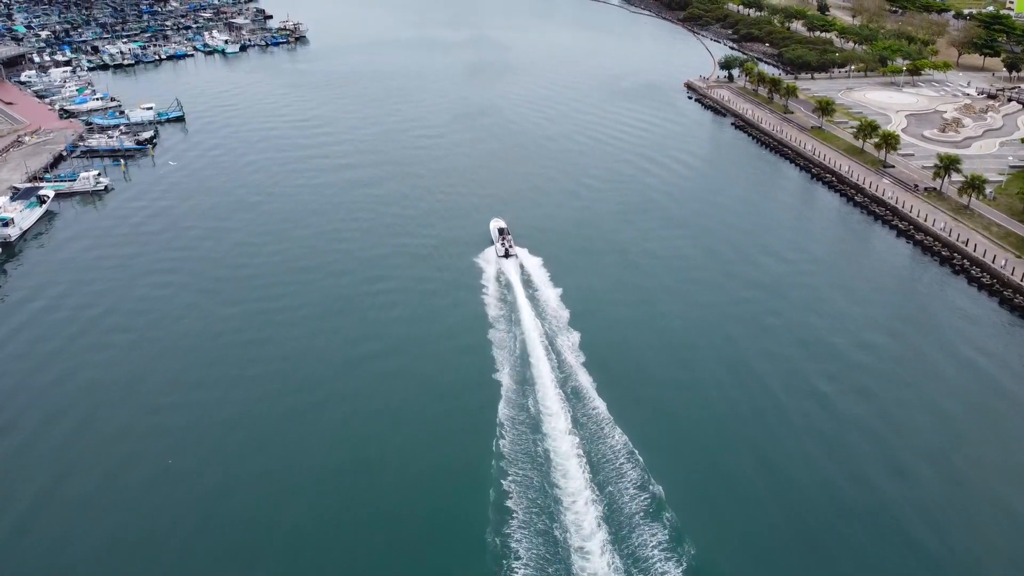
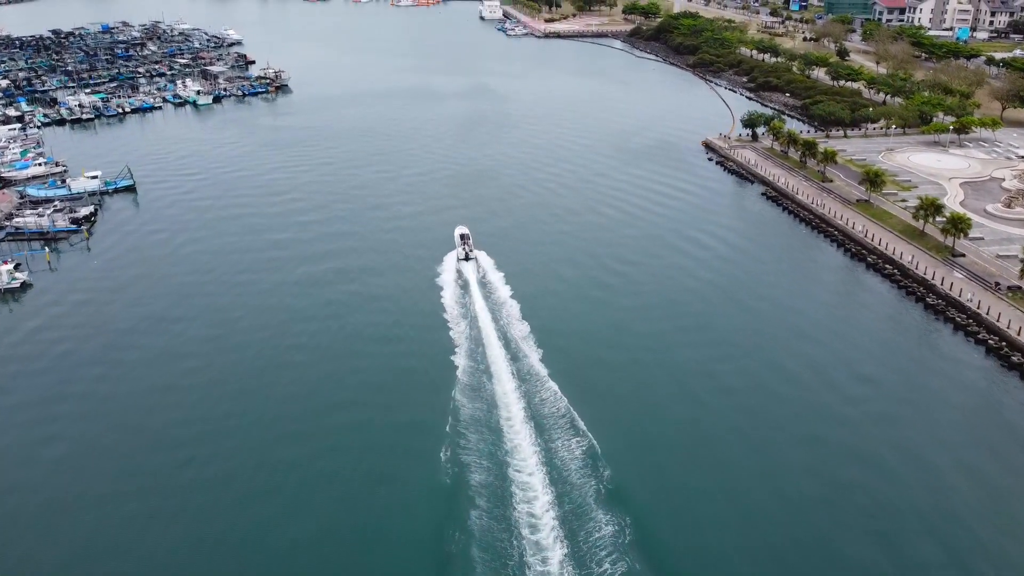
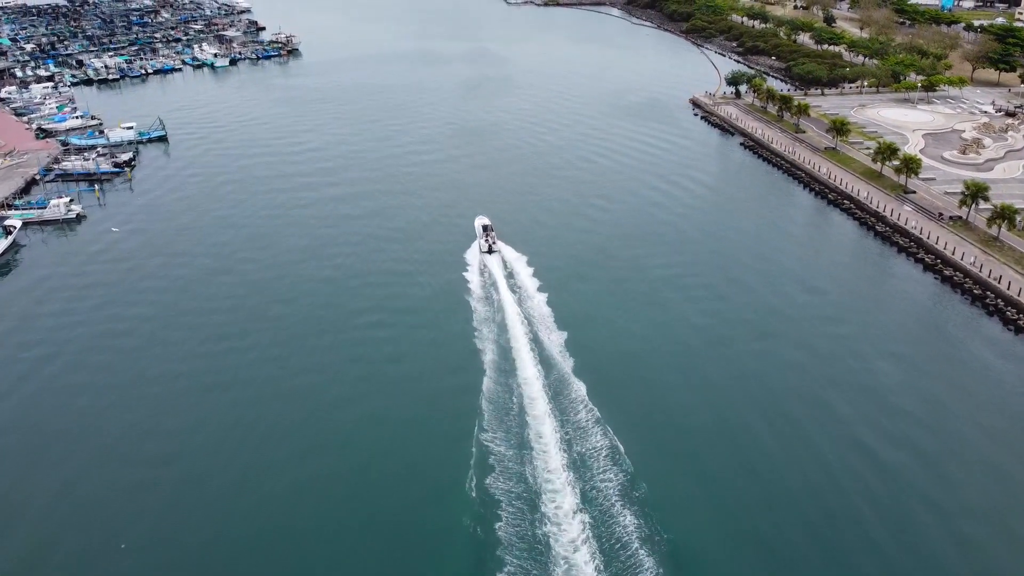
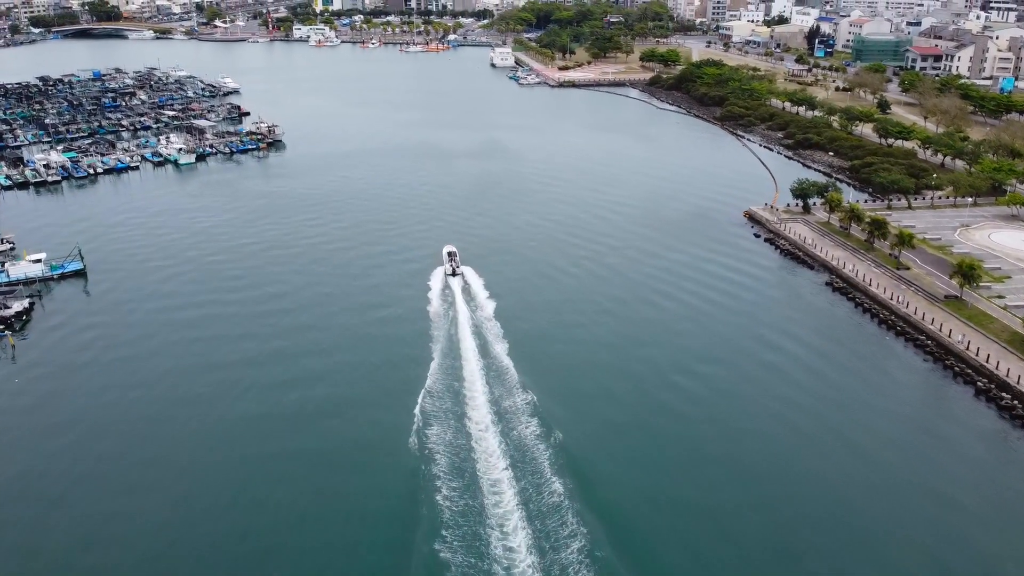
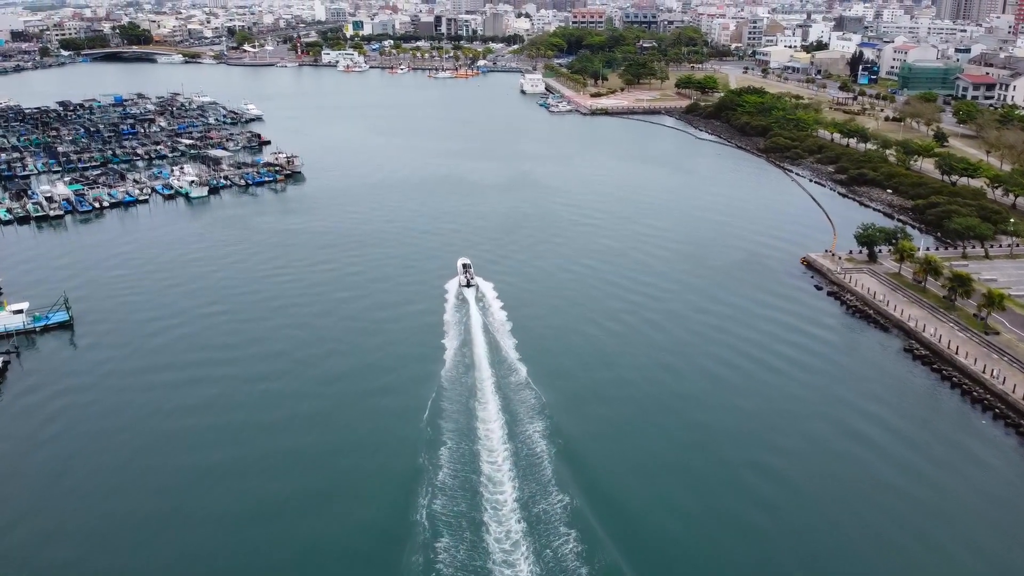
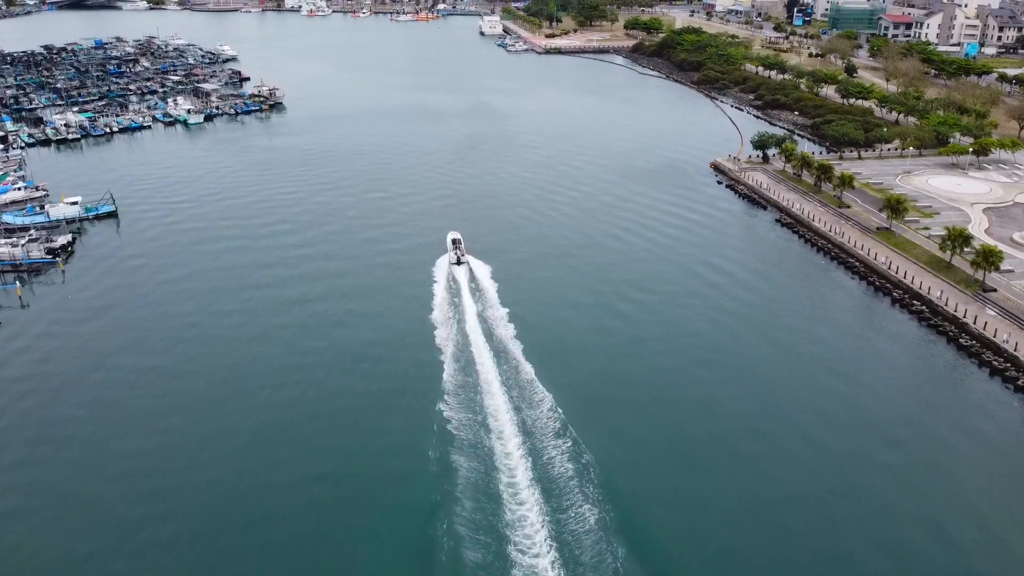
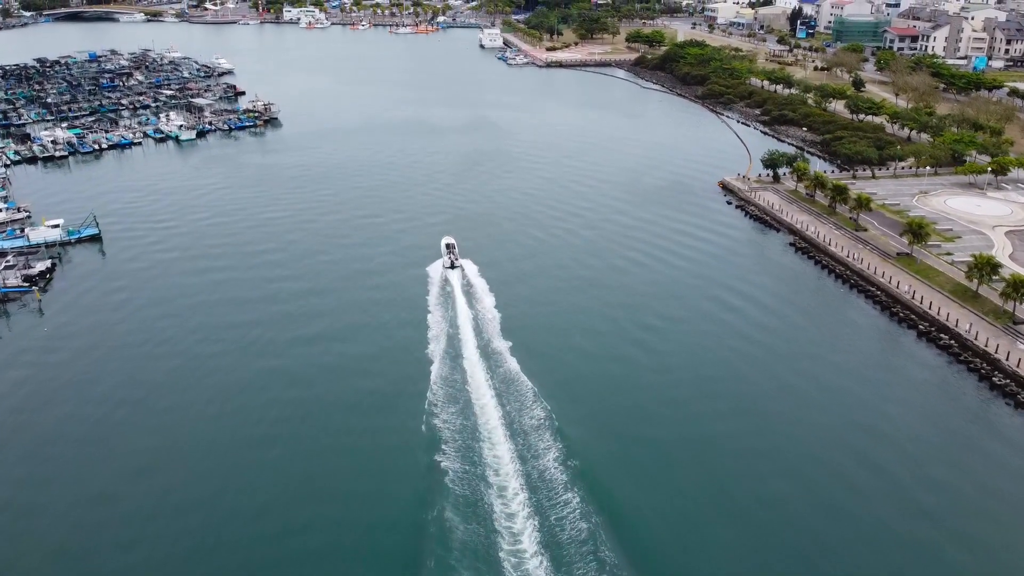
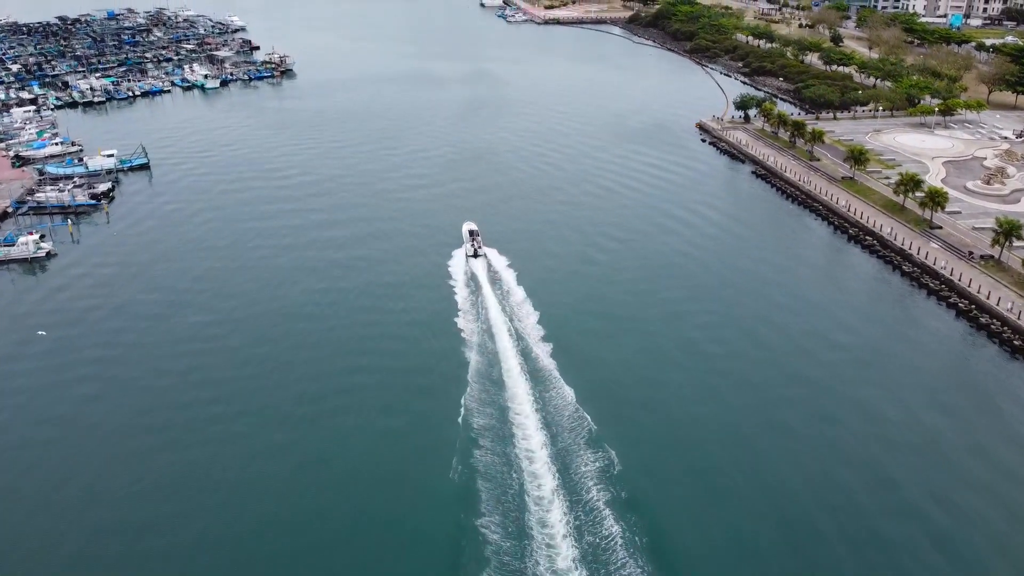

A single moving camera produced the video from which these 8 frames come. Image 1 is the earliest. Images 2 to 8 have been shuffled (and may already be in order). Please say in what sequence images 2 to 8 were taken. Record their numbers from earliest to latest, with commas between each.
3, 8, 2, 6, 7, 4, 5
